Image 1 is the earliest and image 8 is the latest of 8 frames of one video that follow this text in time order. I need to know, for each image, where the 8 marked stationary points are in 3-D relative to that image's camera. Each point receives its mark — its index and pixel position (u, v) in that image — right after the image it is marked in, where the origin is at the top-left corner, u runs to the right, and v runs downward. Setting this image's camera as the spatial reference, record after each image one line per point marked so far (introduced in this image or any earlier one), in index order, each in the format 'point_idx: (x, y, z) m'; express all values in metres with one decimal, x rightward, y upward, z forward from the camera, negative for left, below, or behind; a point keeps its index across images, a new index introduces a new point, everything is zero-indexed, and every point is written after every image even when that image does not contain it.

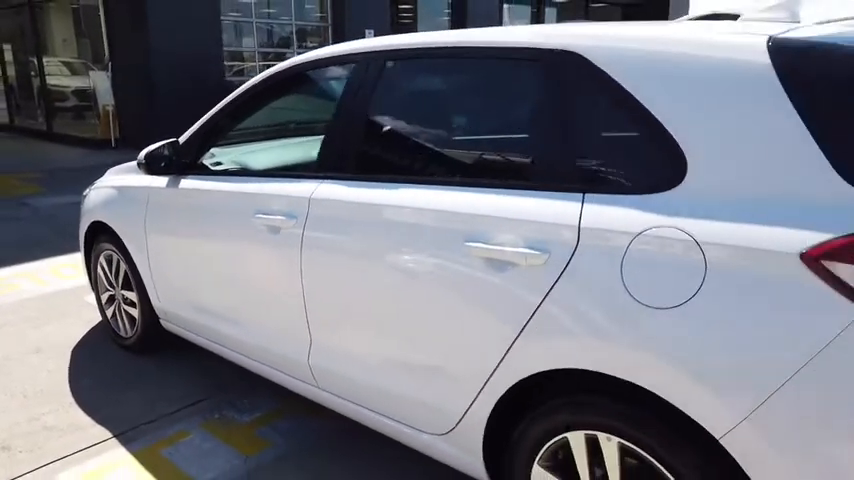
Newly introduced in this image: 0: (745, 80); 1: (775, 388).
0: (+0.8, +0.4, +1.6) m
1: (+0.7, -0.3, +1.4) m
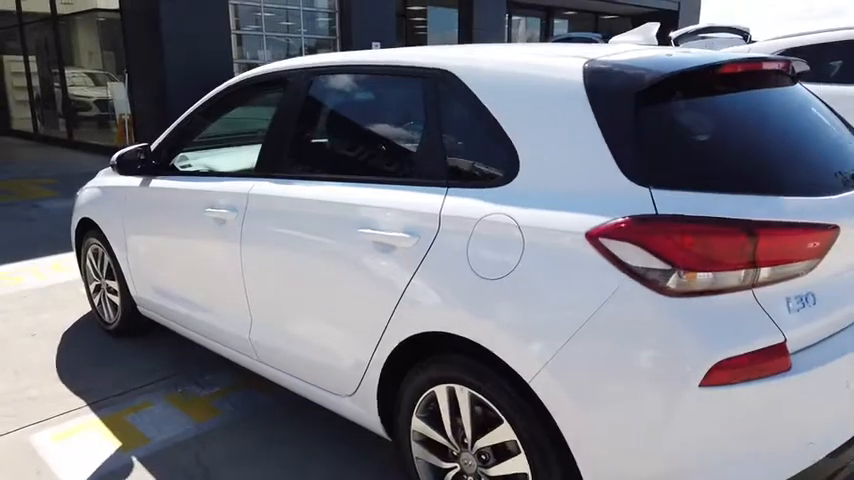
0: (+0.4, +0.4, +2.0) m
1: (+0.4, -0.3, +1.8) m
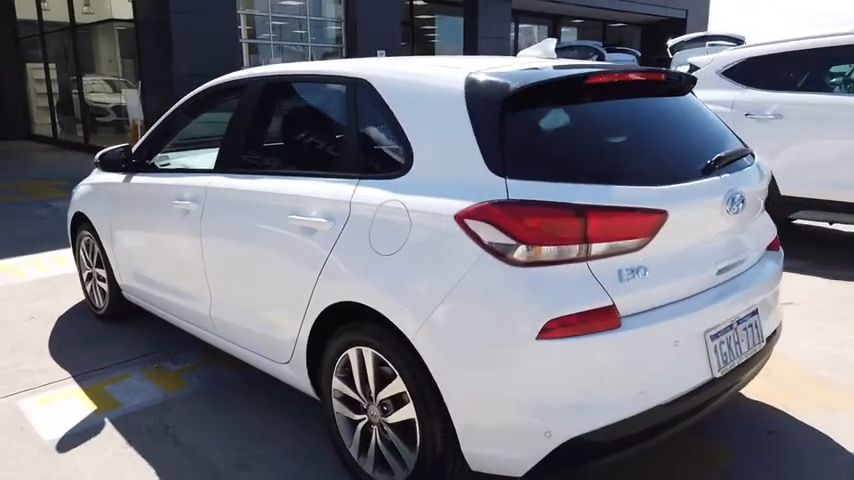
0: (+0.1, +0.5, +2.3) m
1: (0.0, -0.2, +2.1) m
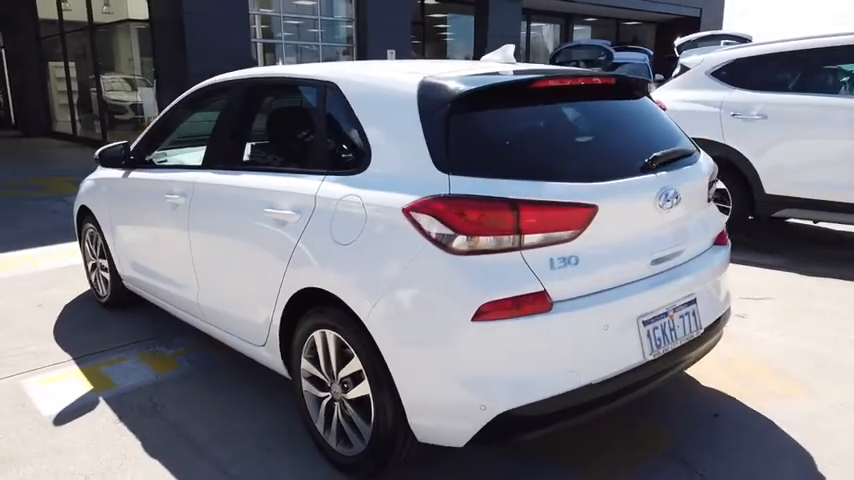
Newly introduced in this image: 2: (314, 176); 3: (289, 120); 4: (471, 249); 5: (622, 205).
0: (-0.1, +0.5, +2.5) m
1: (-0.1, -0.2, +2.3) m
2: (-0.5, +0.3, +2.8) m
3: (-0.7, +0.6, +3.1) m
4: (+0.2, 0.0, +2.2) m
5: (+0.7, +0.1, +2.4) m
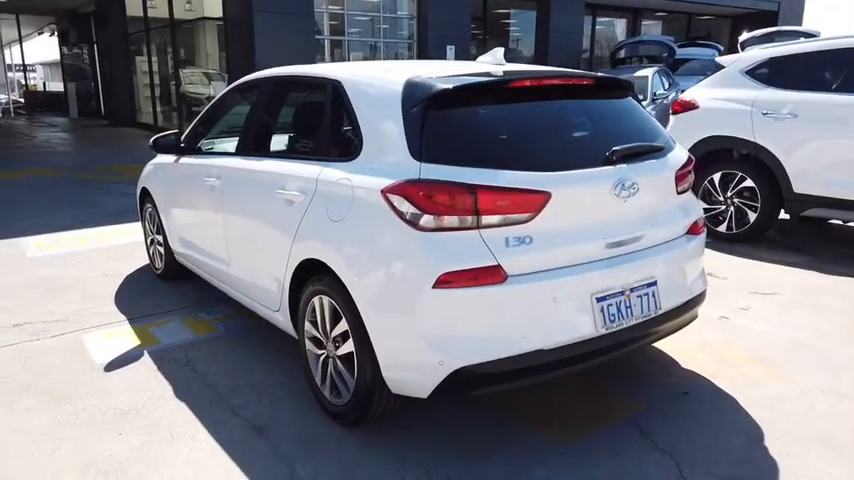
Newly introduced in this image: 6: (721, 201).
0: (-0.2, +0.6, +2.9) m
1: (-0.3, -0.1, +2.7) m
2: (-0.5, +0.4, +3.2) m
3: (-0.7, +0.7, +3.5) m
4: (0.0, +0.1, +2.6) m
5: (+0.6, +0.2, +2.7) m
6: (+3.0, +0.4, +6.6) m
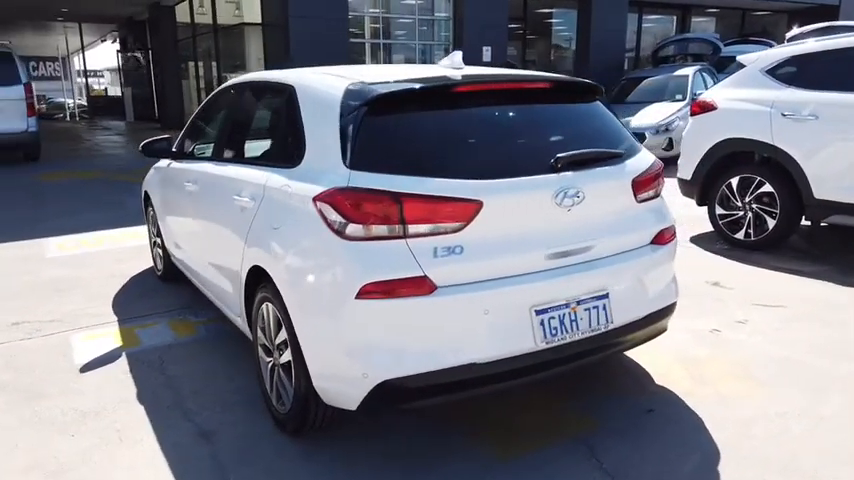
0: (-0.4, +0.6, +2.8) m
1: (-0.5, -0.1, +2.7) m
2: (-0.8, +0.3, +3.2) m
3: (-0.9, +0.7, +3.5) m
4: (-0.3, 0.0, +2.5) m
5: (+0.3, +0.2, +2.6) m
6: (+3.0, +0.3, +6.3) m
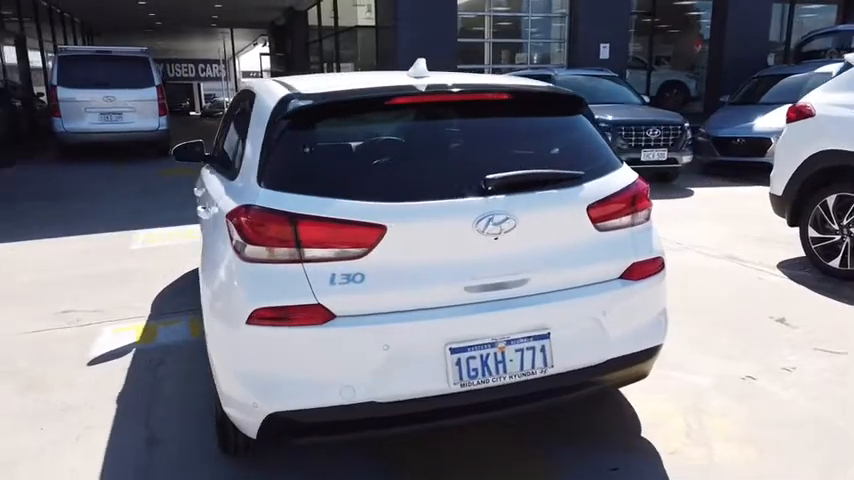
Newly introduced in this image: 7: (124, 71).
0: (-0.7, +0.5, +2.7) m
1: (-0.8, -0.2, +2.6) m
2: (-0.9, +0.3, +3.1) m
3: (-1.0, +0.6, +3.5) m
4: (-0.6, -0.1, +2.4) m
5: (0.0, 0.0, +2.3) m
6: (+3.4, +0.1, +5.4) m
7: (-6.3, +3.5, +13.5) m
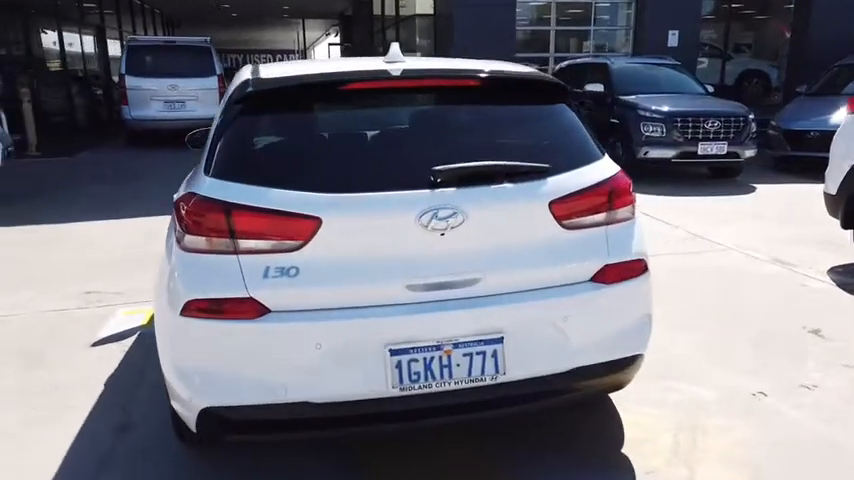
0: (-0.8, +0.6, +2.7) m
1: (-1.0, -0.1, +2.6) m
2: (-1.1, +0.3, +3.1) m
3: (-1.0, +0.7, +3.4) m
4: (-0.8, 0.0, +2.3) m
5: (-0.2, +0.1, +2.2) m
6: (+3.5, +0.1, +4.9) m
7: (-5.1, +3.9, +13.9) m
